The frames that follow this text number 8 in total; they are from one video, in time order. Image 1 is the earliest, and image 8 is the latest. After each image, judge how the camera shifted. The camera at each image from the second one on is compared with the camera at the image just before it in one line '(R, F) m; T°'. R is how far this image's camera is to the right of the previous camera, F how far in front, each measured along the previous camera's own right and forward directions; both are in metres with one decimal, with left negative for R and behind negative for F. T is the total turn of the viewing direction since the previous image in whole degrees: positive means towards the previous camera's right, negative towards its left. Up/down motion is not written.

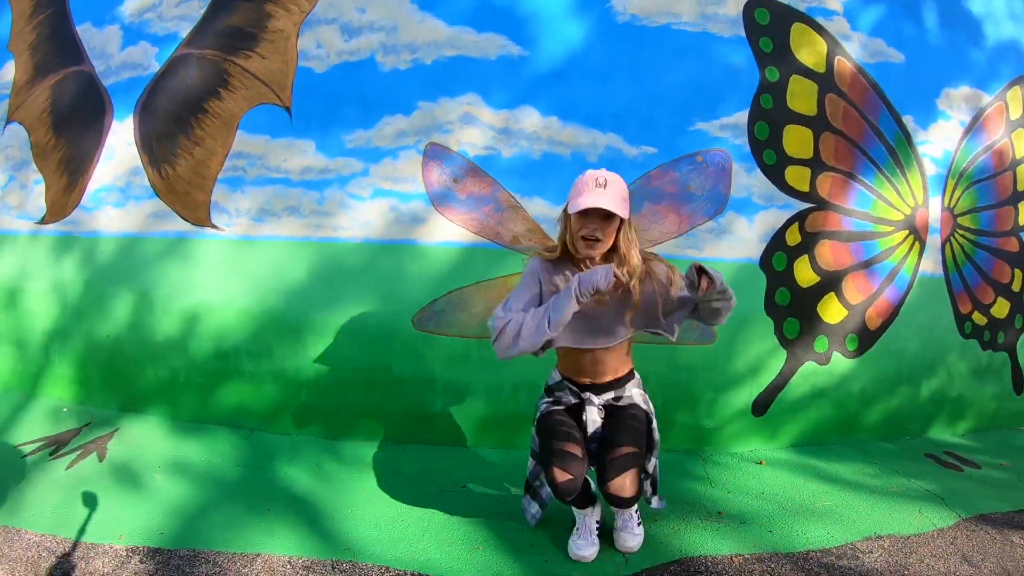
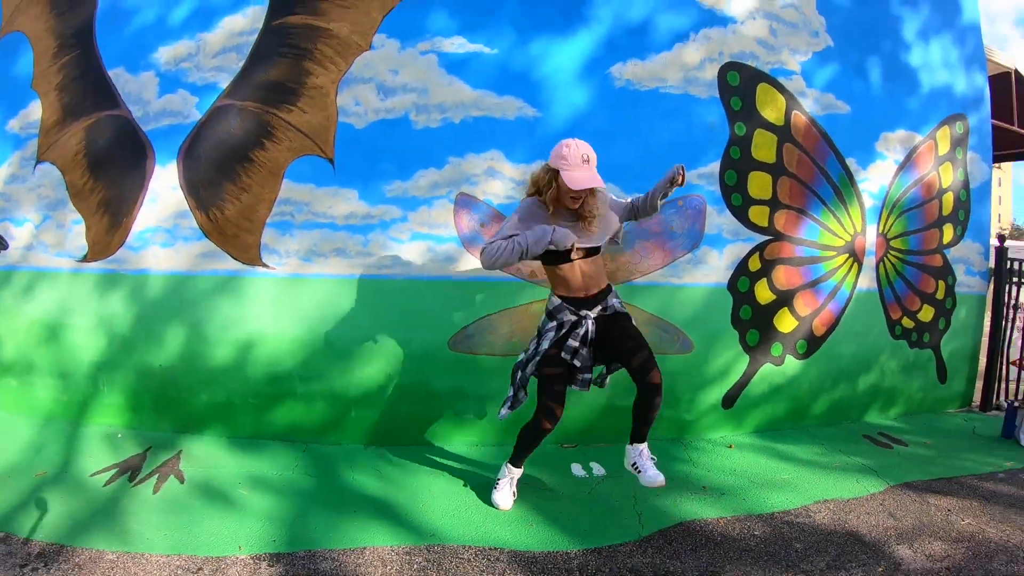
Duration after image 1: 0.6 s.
(-0.3, -0.5) m; +4°
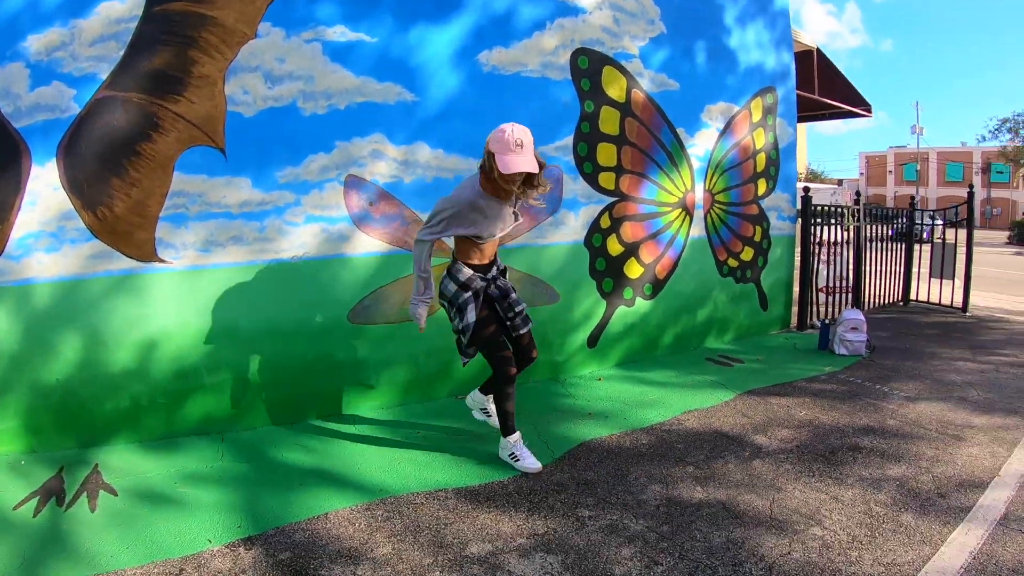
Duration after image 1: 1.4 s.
(-0.1, -0.2) m; +11°
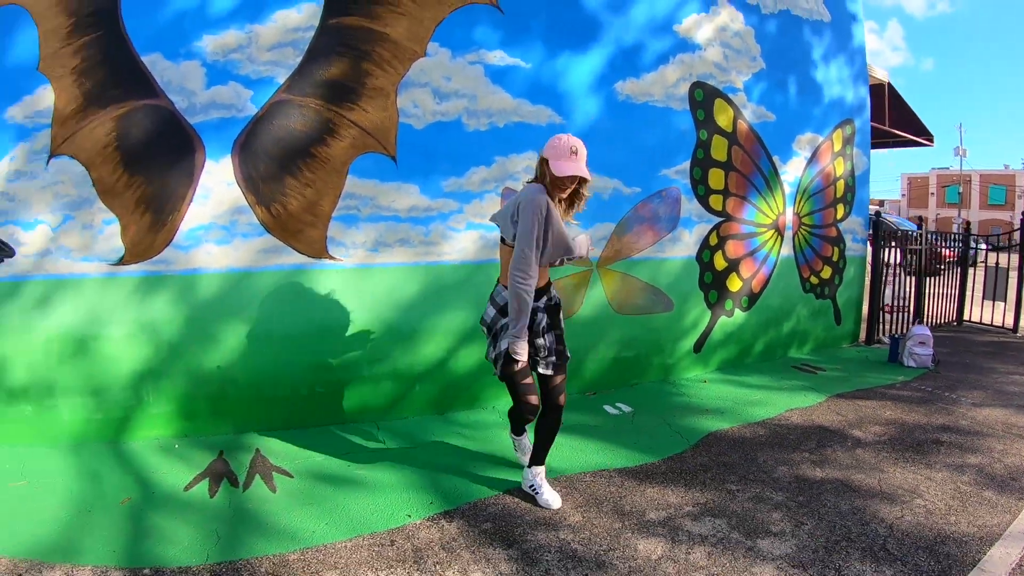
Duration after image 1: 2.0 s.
(-1.0, -0.4) m; +5°
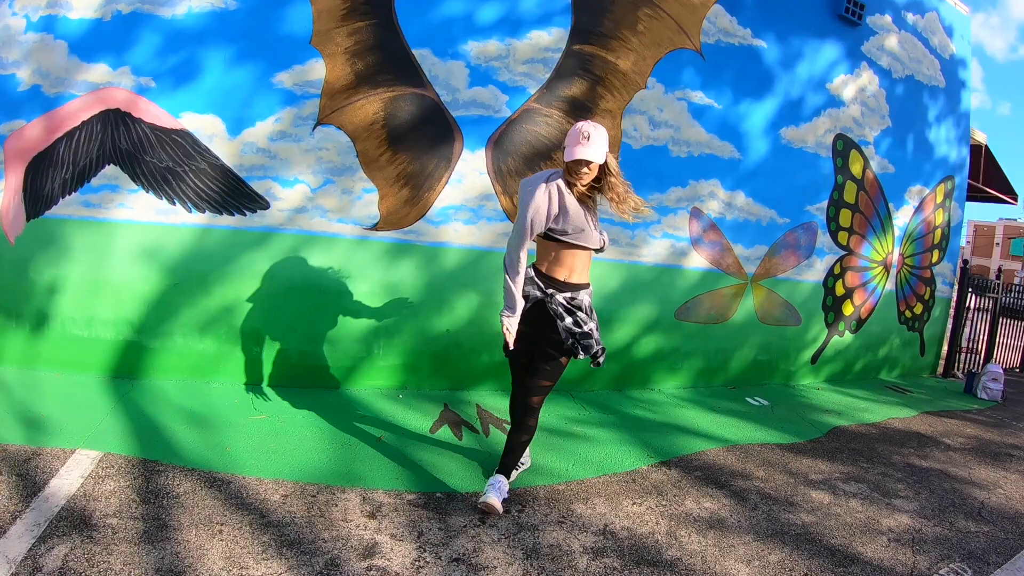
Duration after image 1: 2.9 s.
(-1.8, -0.6) m; +8°
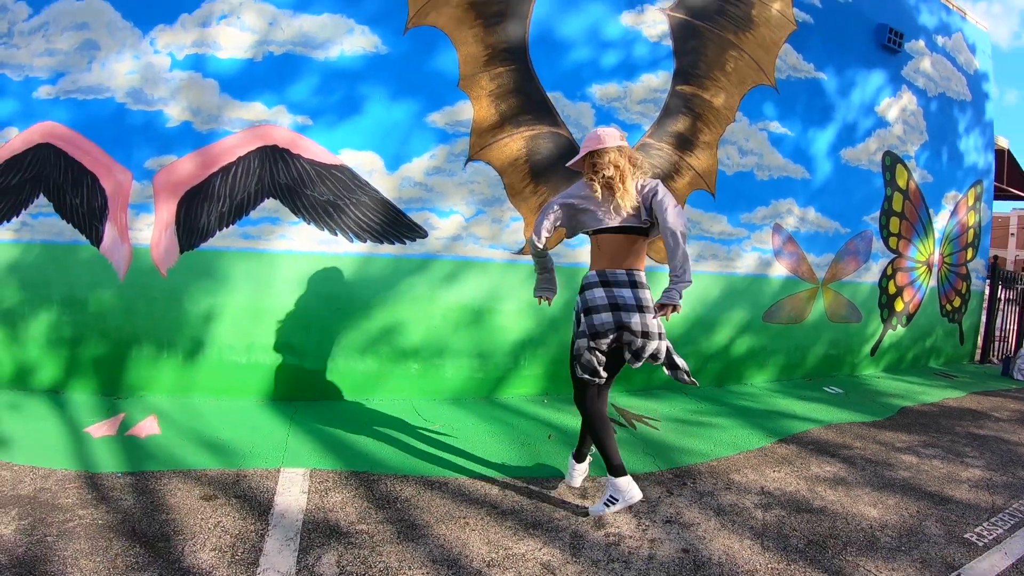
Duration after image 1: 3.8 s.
(-1.6, -0.4) m; +9°
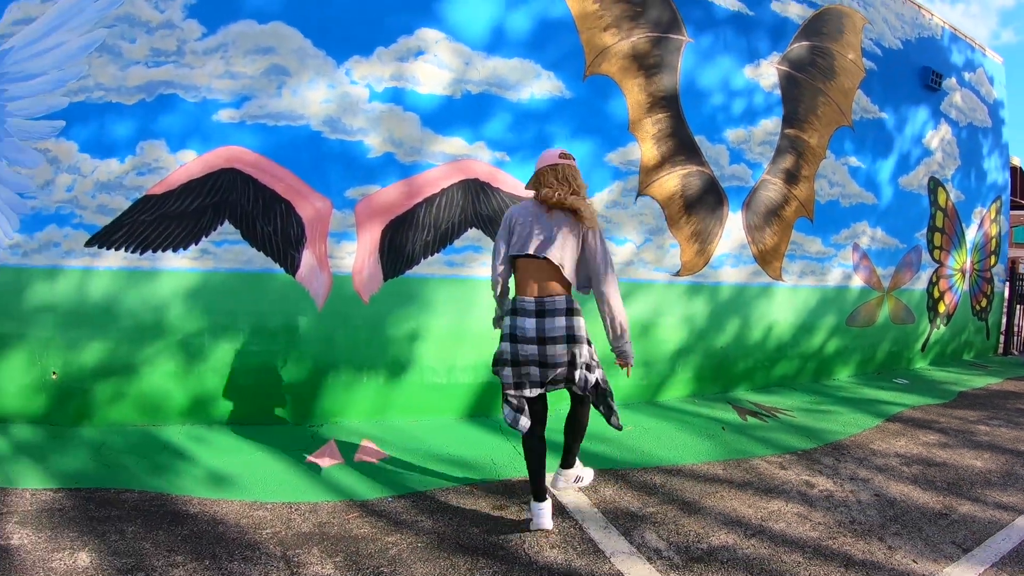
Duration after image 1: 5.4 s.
(-2.7, -0.2) m; +17°
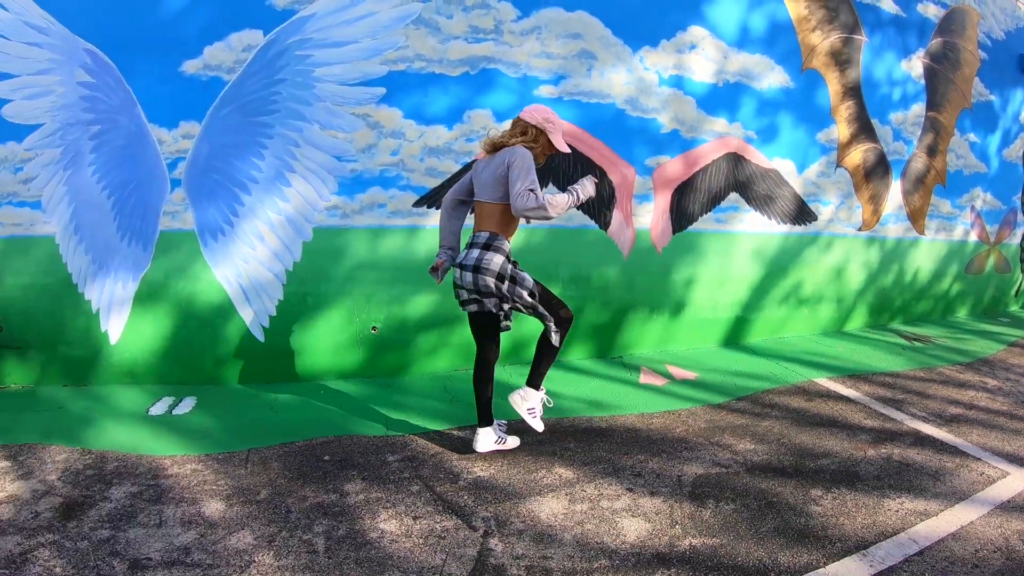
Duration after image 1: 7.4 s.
(-3.6, -0.6) m; +13°
